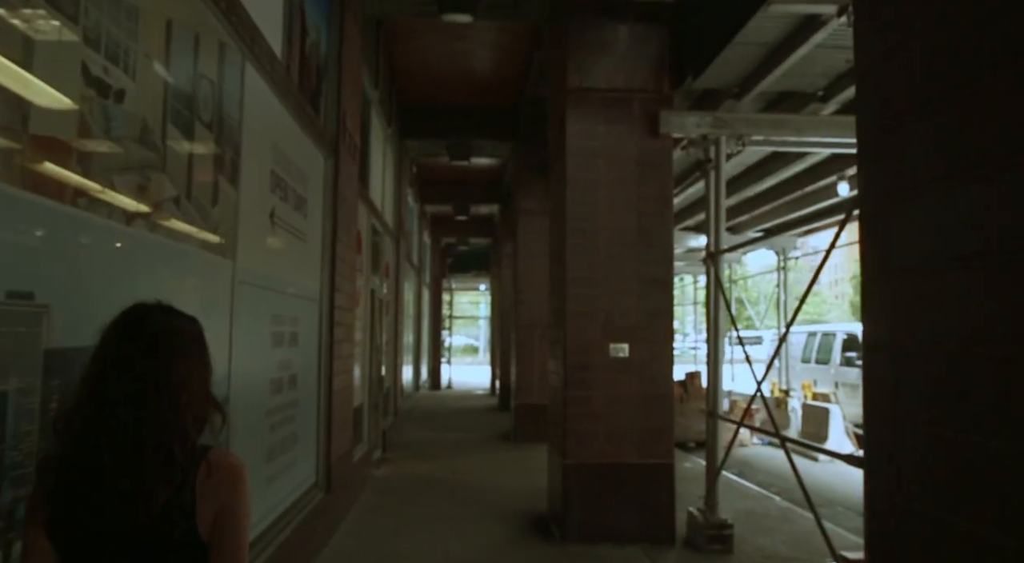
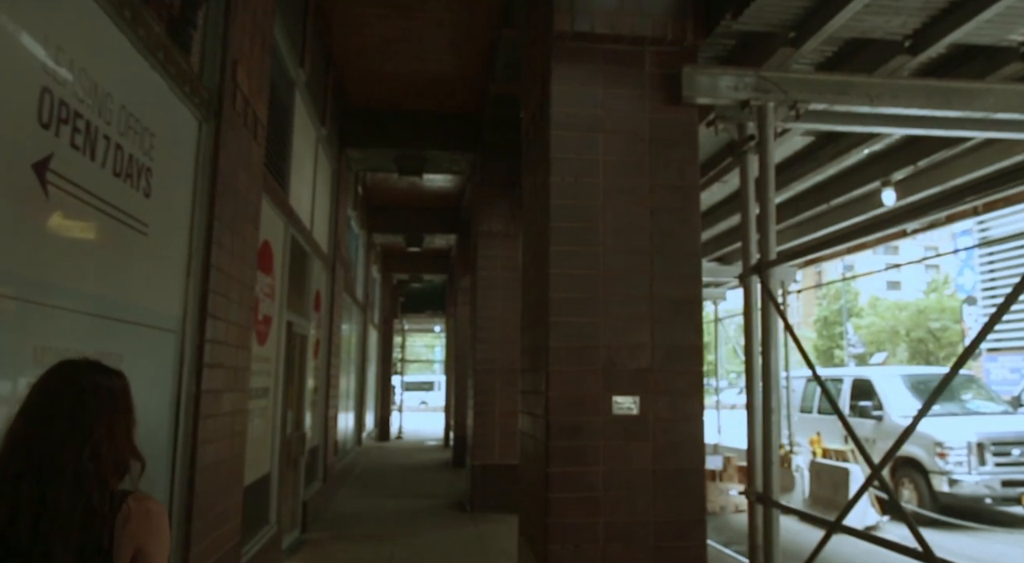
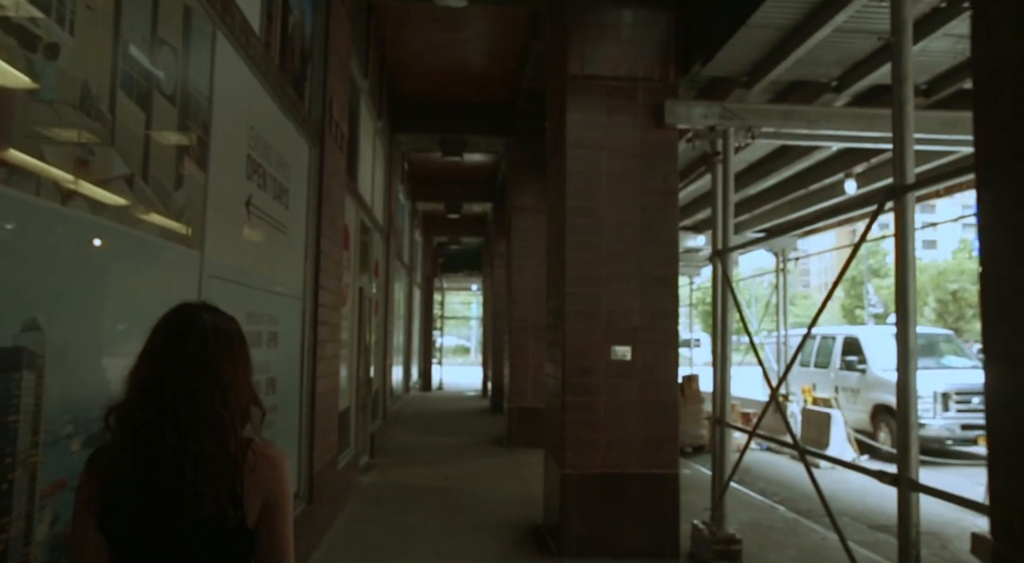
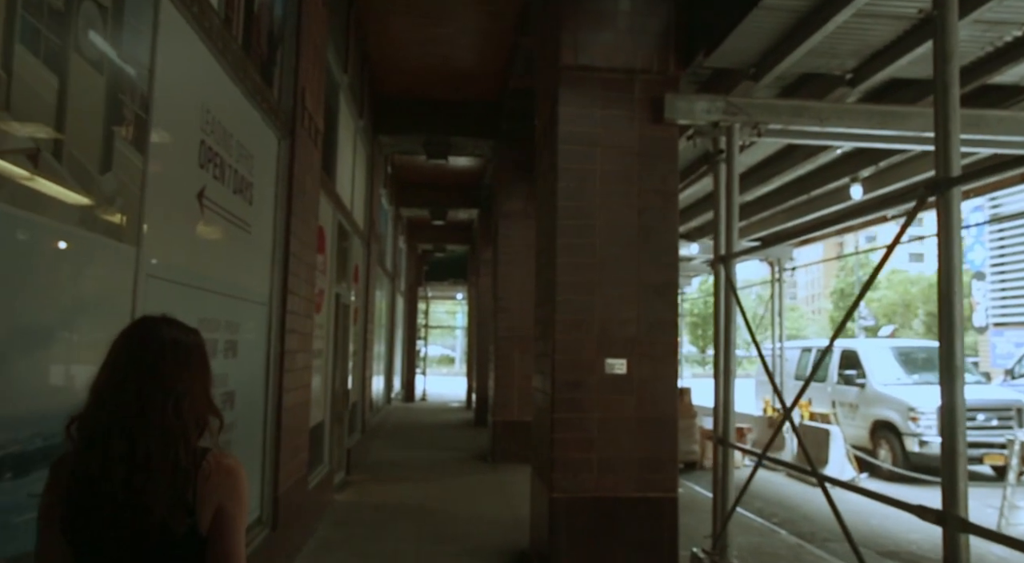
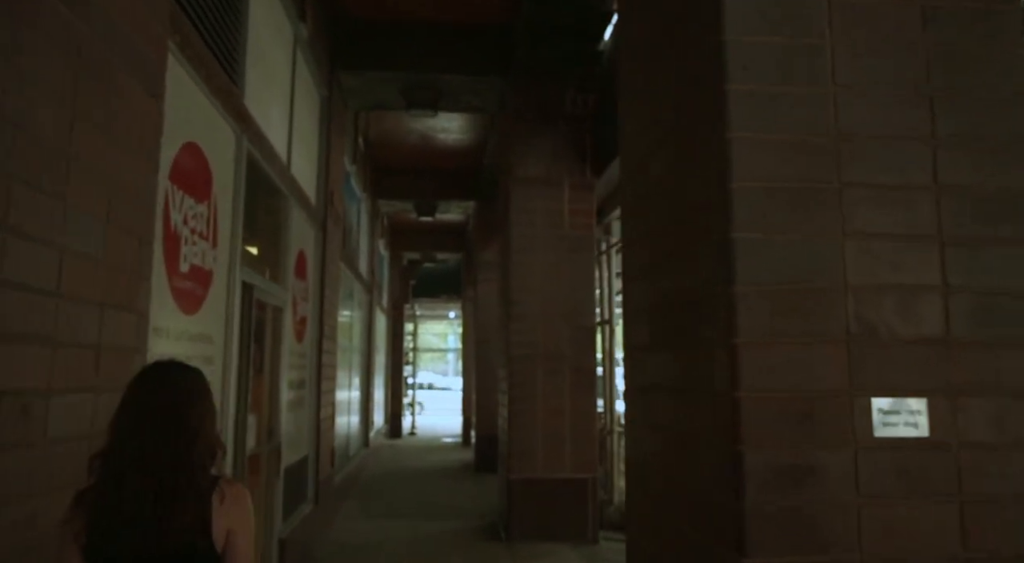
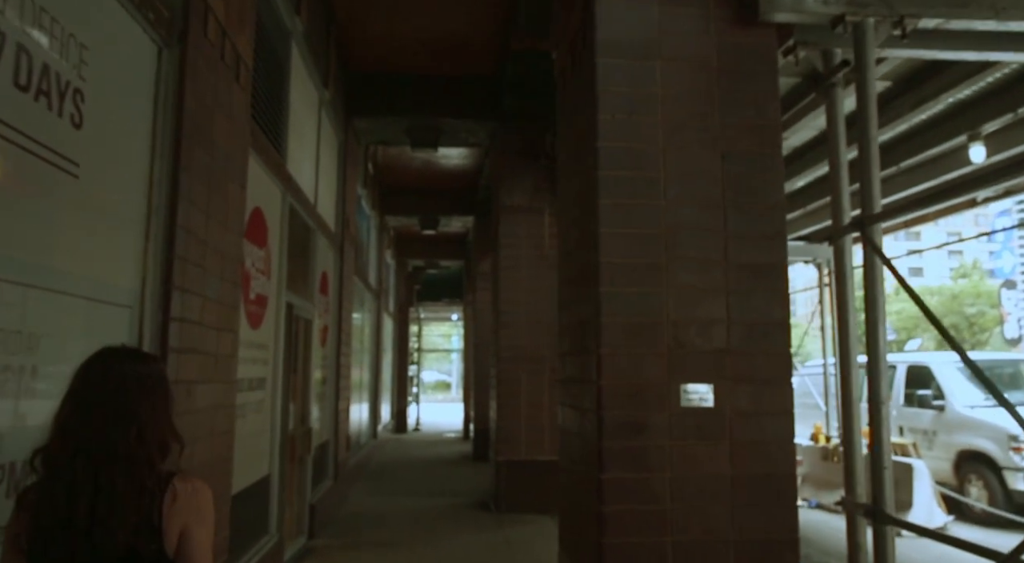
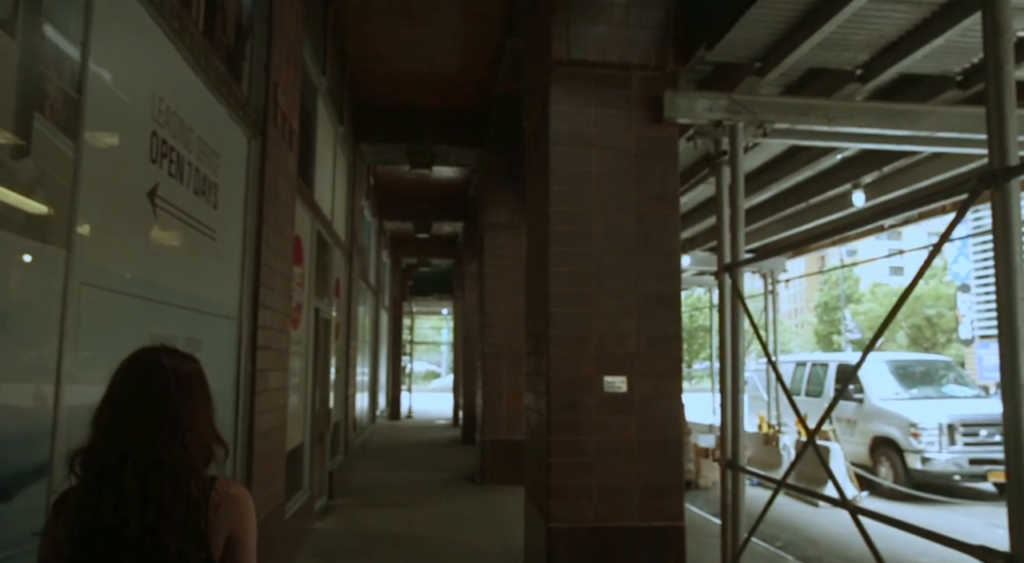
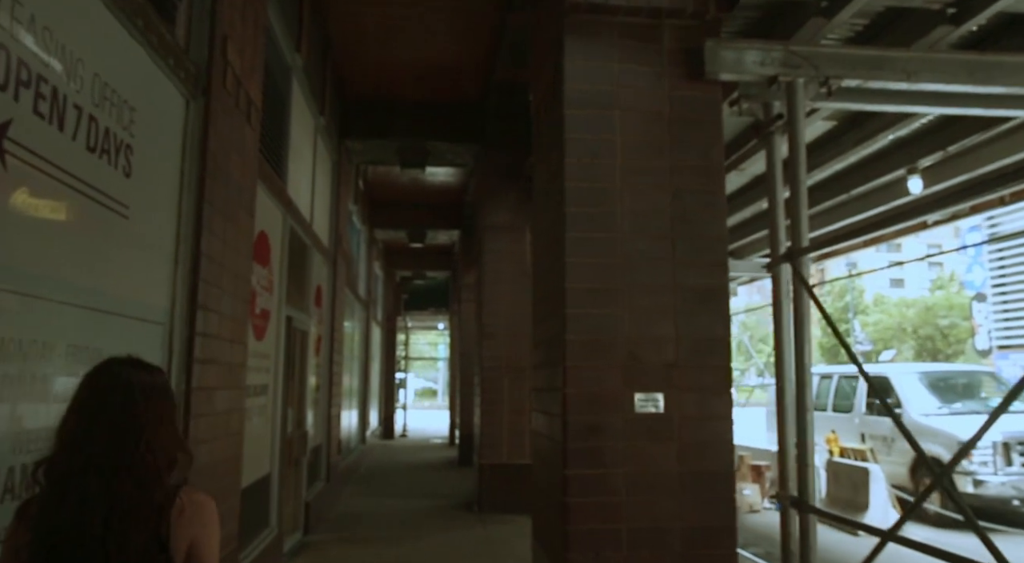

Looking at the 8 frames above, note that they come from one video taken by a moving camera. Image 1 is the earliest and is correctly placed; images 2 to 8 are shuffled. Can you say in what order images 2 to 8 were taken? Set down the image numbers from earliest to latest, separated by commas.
3, 4, 7, 2, 8, 6, 5
